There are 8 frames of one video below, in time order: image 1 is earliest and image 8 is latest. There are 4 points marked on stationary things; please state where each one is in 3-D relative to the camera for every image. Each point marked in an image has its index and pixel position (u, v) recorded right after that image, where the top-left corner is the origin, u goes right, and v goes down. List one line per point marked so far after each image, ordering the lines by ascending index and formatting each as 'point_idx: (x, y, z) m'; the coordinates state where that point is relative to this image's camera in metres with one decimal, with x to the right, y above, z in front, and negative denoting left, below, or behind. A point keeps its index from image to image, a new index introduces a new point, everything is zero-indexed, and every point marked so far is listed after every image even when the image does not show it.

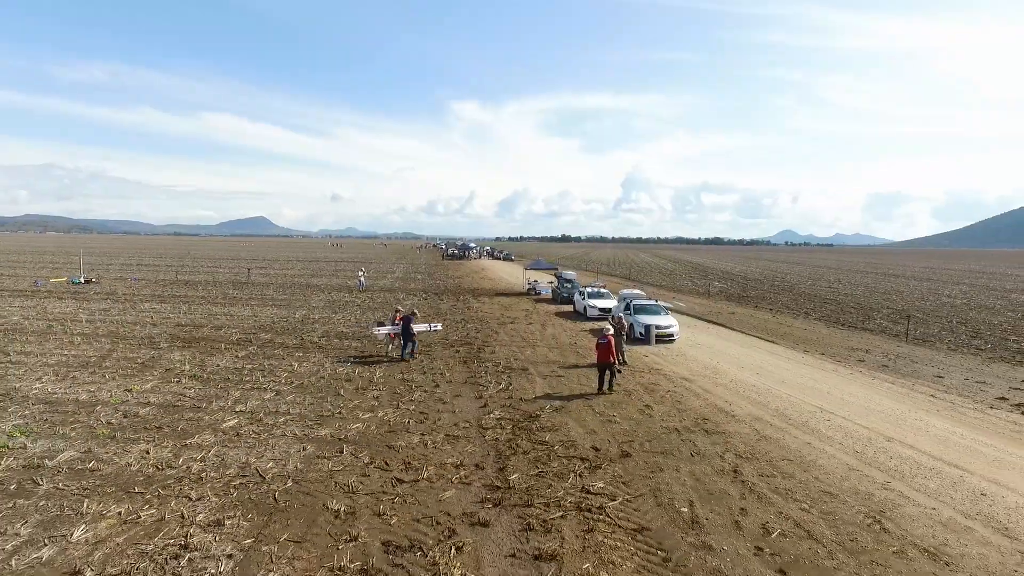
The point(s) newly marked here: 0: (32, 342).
0: (-10.3, -1.1, +13.2) m
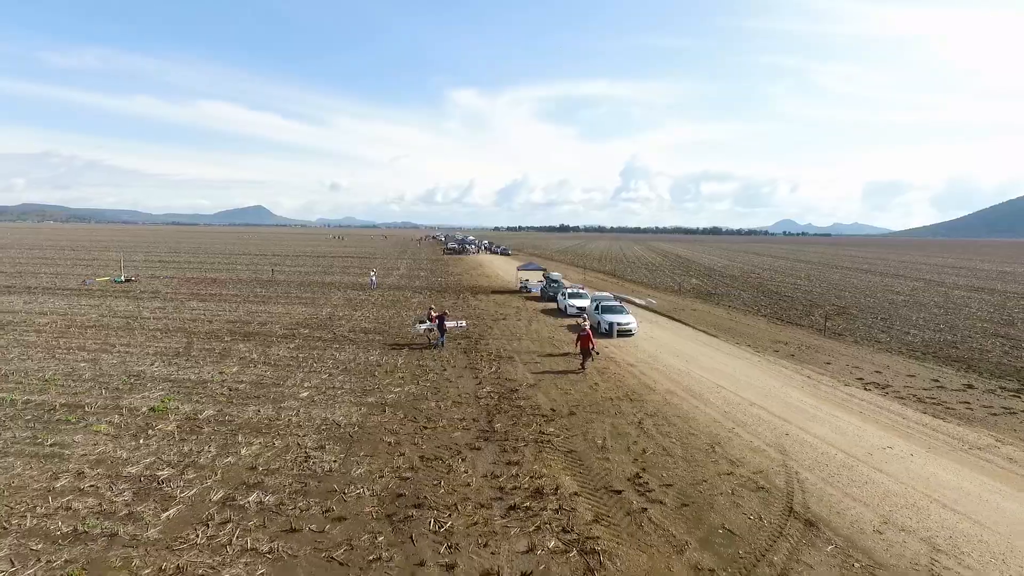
0: (-10.5, -1.3, +16.7) m
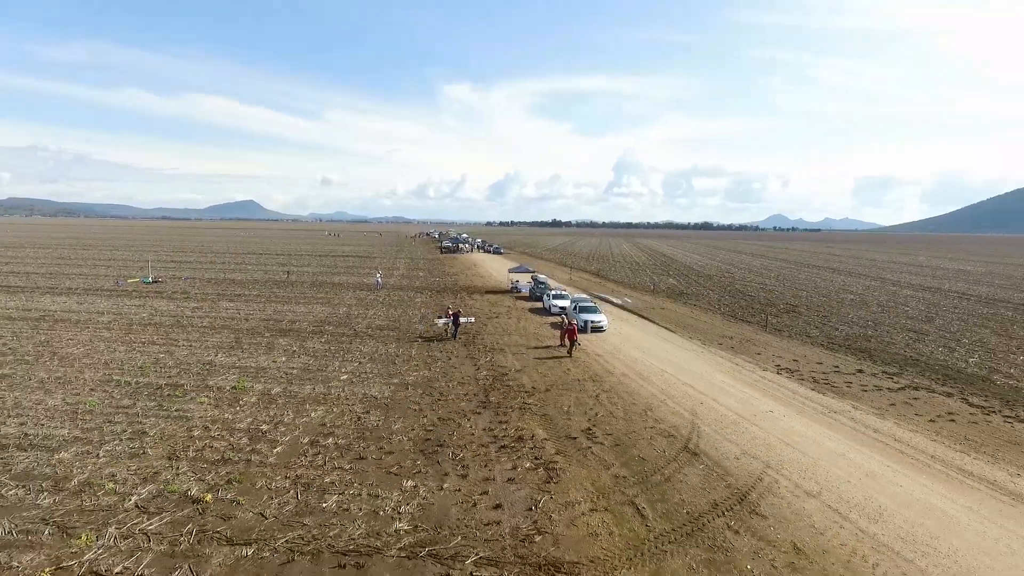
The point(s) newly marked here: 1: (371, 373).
0: (-10.8, -1.4, +20.0) m
1: (-3.4, -2.0, +15.0) m
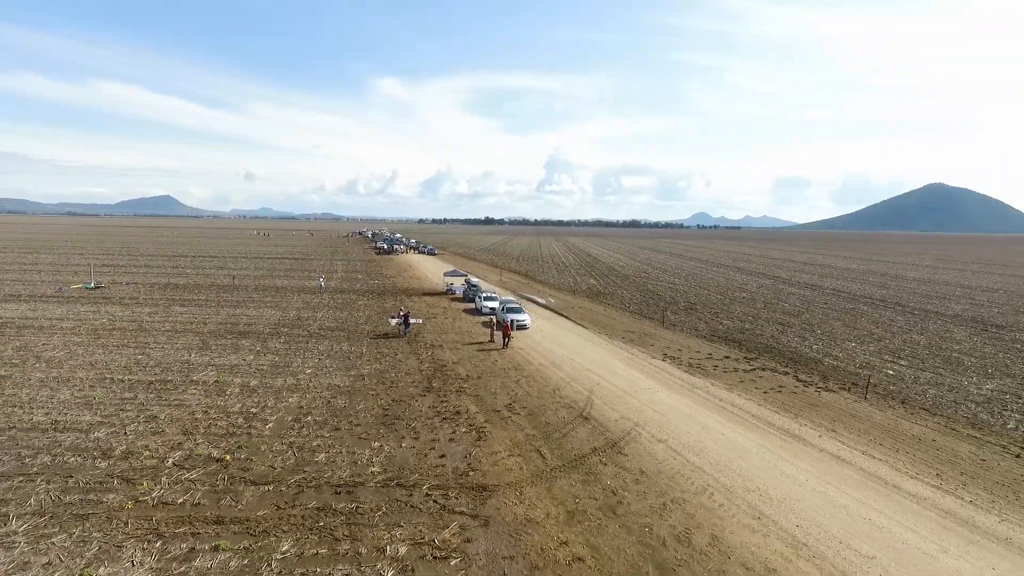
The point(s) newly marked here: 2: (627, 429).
0: (-13.2, -1.7, +22.0) m
1: (-5.3, -2.3, +17.9) m
2: (+2.4, -2.9, +12.8) m
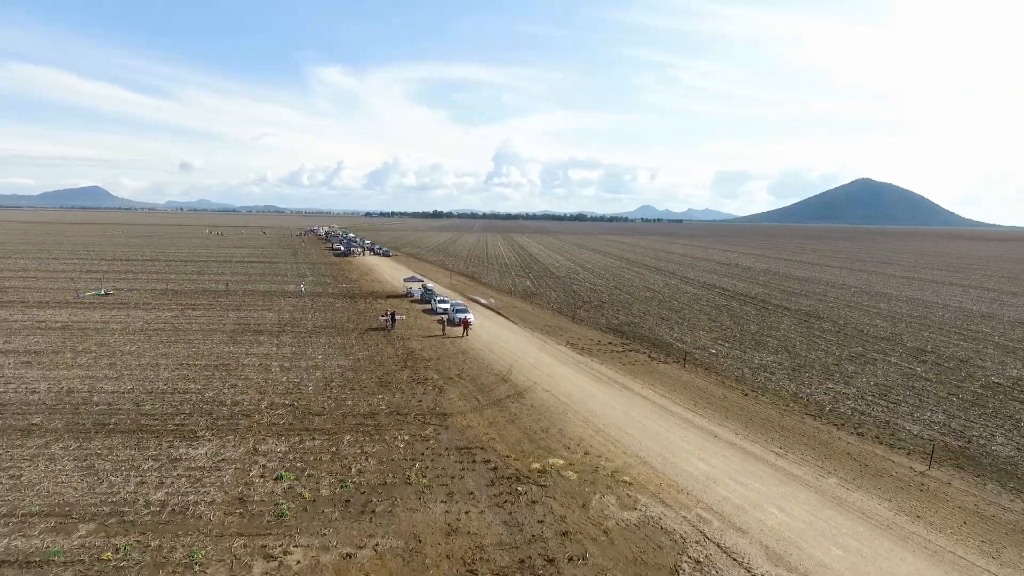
0: (-15.7, -2.2, +29.3) m
1: (-7.5, -2.7, +25.8) m
2: (+0.6, -3.4, +21.4) m
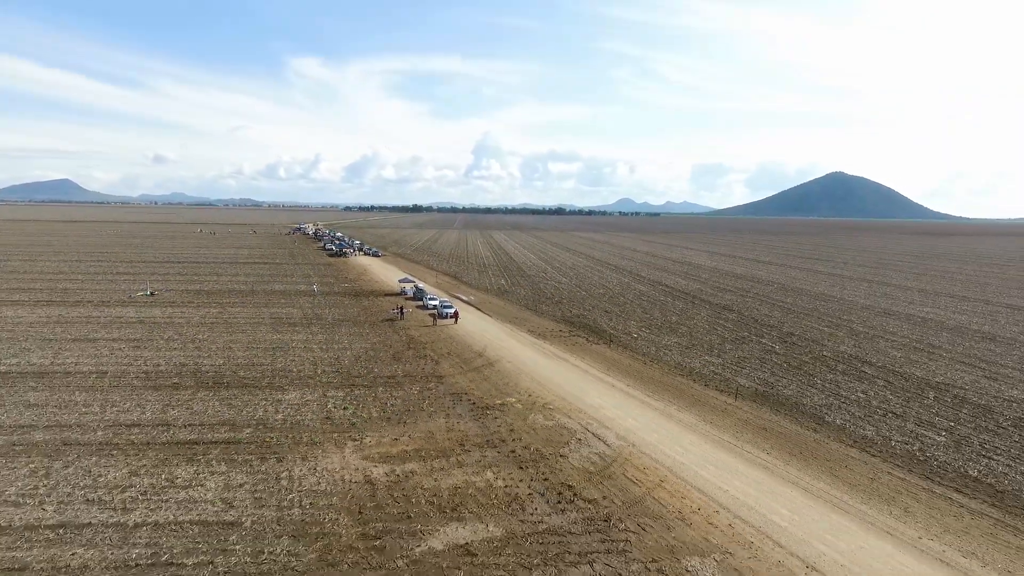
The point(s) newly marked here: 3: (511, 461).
0: (-17.3, -2.3, +38.3) m
1: (-8.9, -2.9, +35.1) m
2: (-0.7, -3.6, +30.9) m
3: (0.0, -5.2, +18.5) m
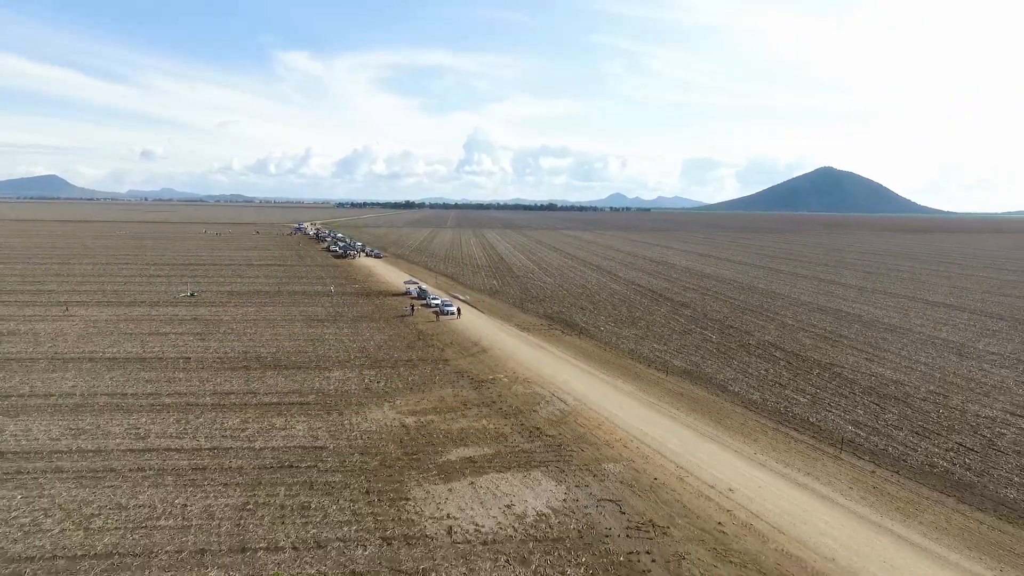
0: (-18.1, -2.6, +46.5) m
1: (-9.7, -3.1, +43.4) m
2: (-1.4, -3.8, +39.3) m
3: (-0.6, -5.5, +26.9) m
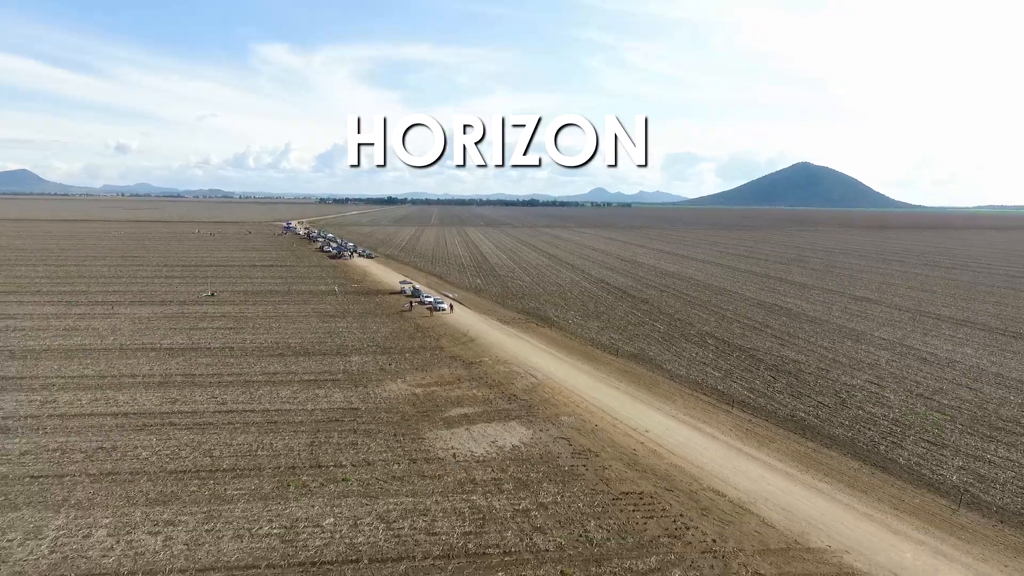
0: (-19.6, -2.6, +54.6) m
1: (-11.1, -3.2, +51.7) m
2: (-2.8, -3.8, +47.9) m
3: (-1.5, -5.7, +35.5) m
